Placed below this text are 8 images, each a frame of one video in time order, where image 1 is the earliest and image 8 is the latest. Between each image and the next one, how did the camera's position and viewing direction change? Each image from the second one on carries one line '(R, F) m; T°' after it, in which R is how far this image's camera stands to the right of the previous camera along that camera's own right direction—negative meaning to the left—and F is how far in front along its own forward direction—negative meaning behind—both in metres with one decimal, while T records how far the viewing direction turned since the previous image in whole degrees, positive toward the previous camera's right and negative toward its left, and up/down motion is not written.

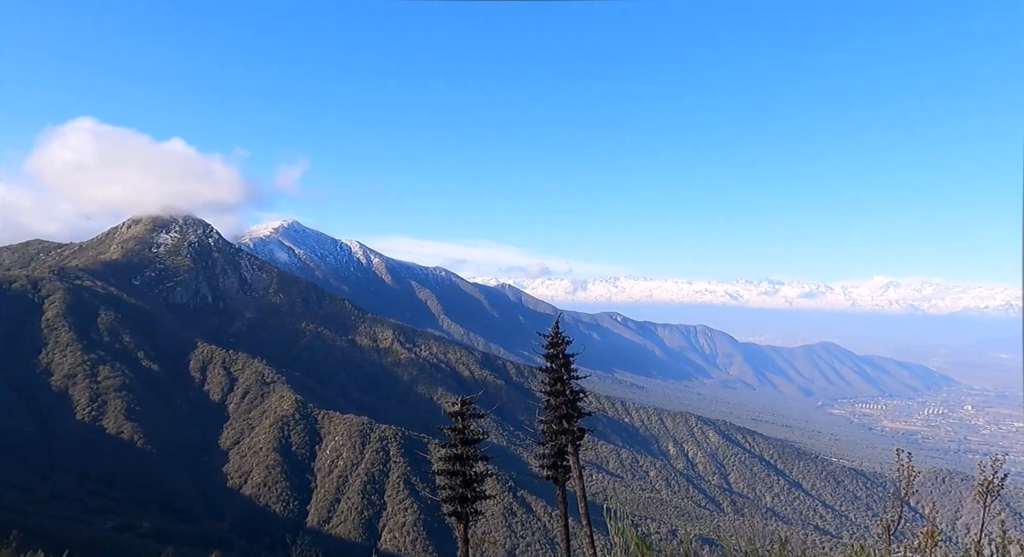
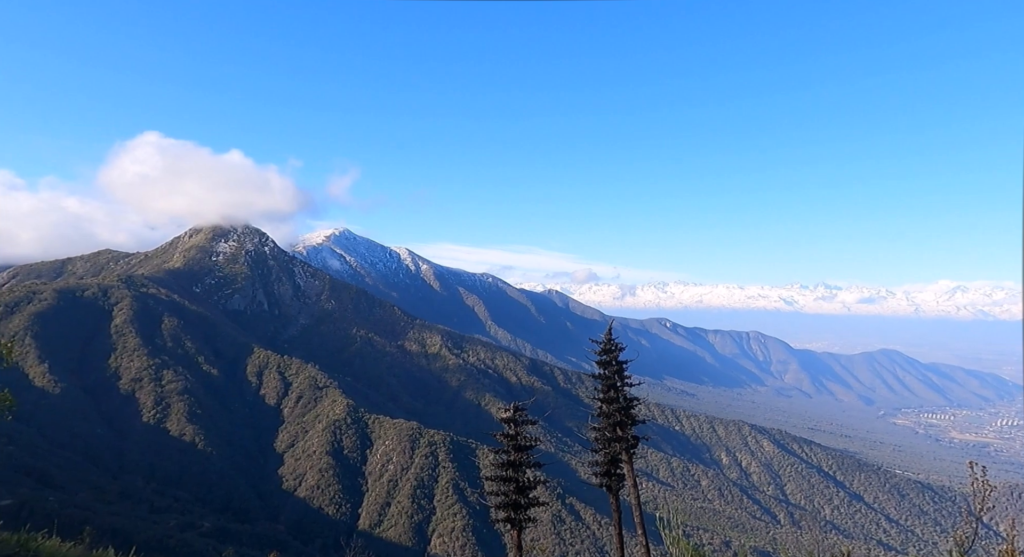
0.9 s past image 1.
(-0.5, -0.4) m; -4°
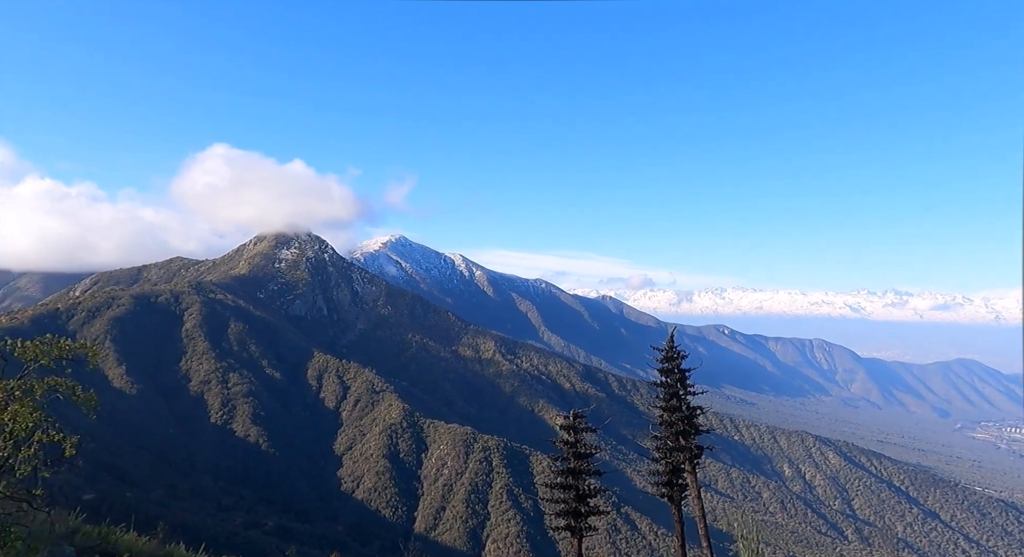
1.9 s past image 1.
(-0.7, -0.4) m; -4°
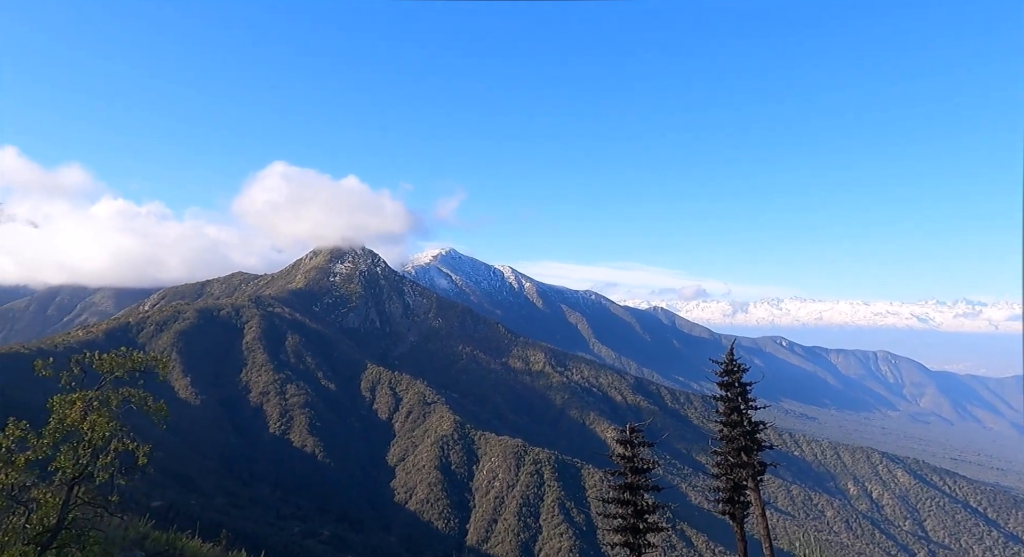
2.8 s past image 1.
(-0.6, 0.0) m; -4°
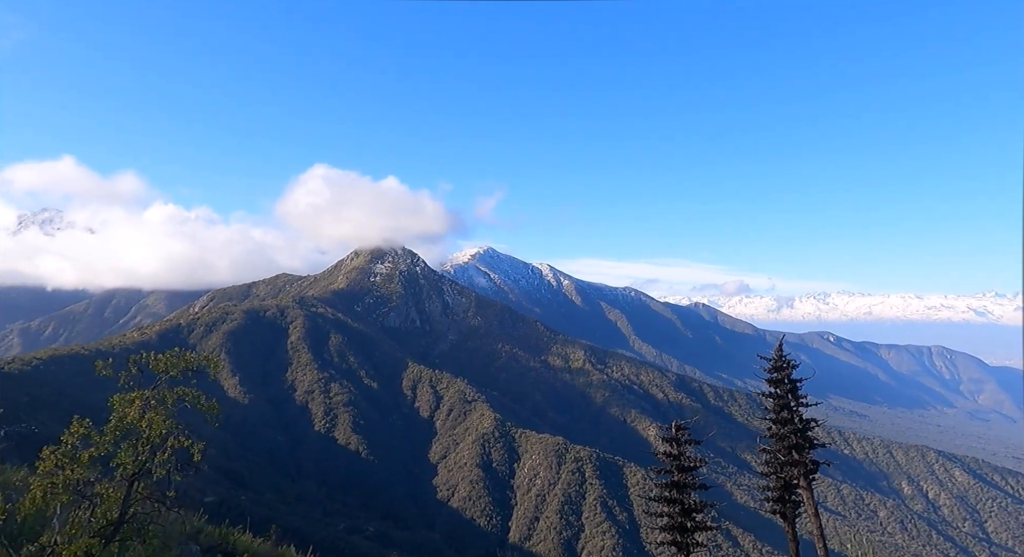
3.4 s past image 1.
(-0.4, +0.1) m; -3°
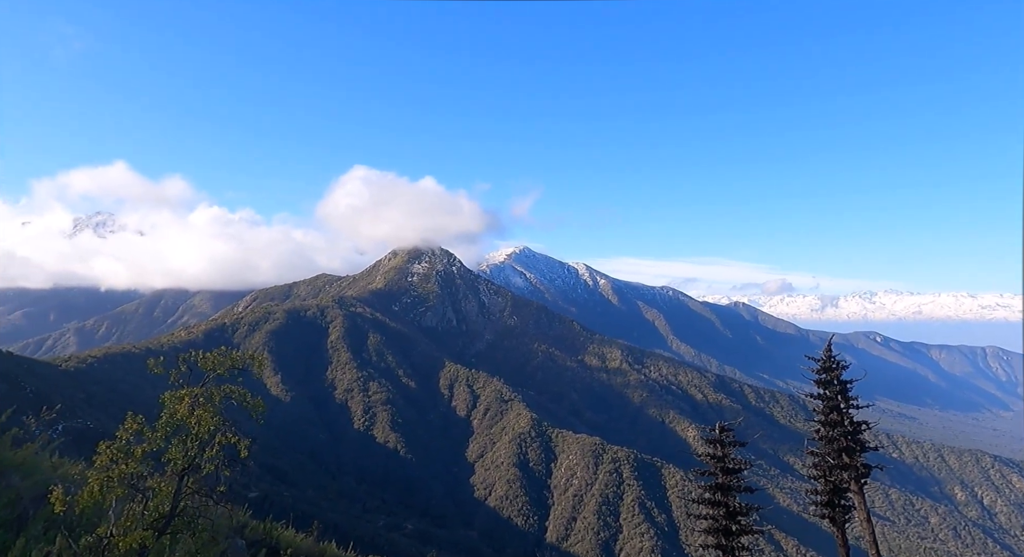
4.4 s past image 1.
(-0.4, +0.3) m; -3°
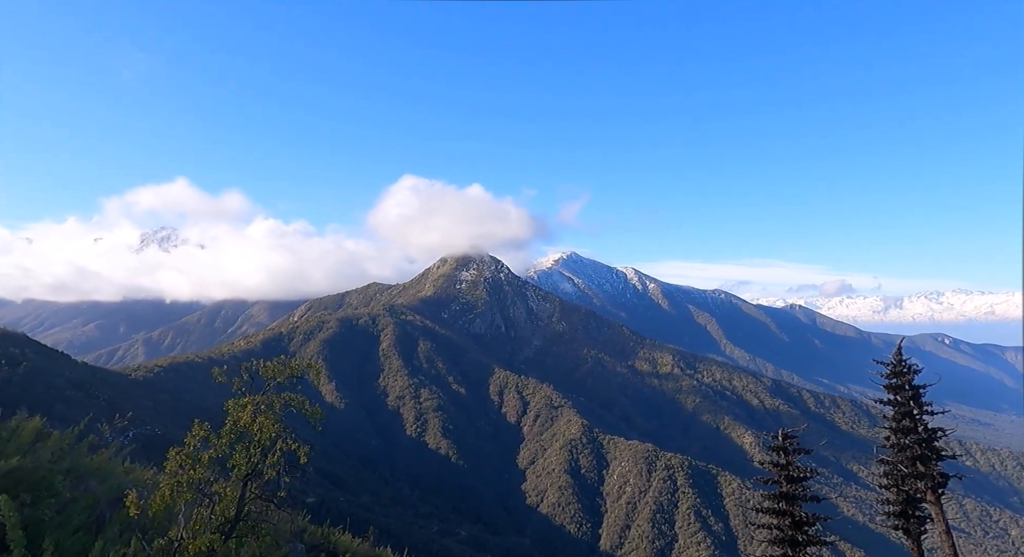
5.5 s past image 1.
(-0.5, +0.4) m; -4°
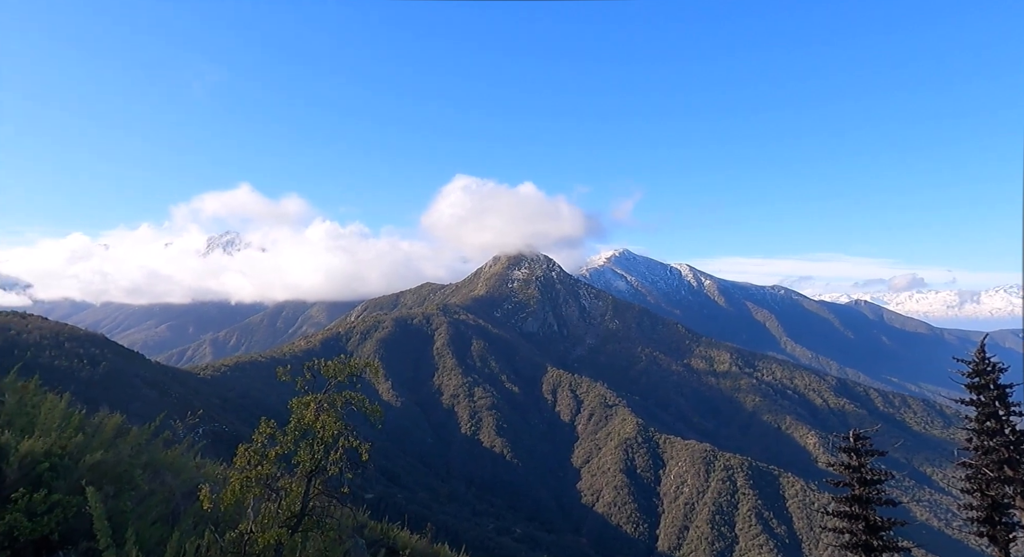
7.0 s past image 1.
(-0.6, +0.5) m; -4°
